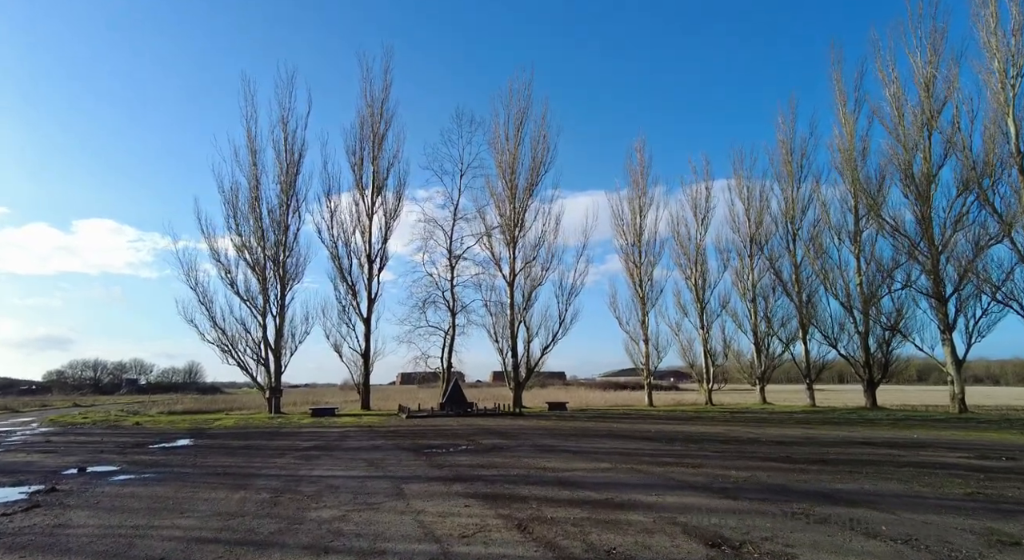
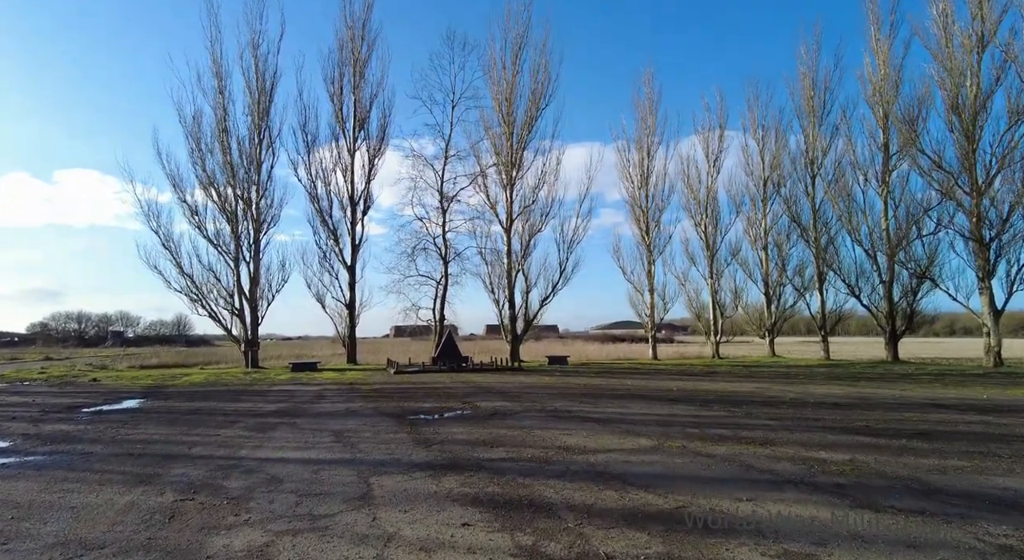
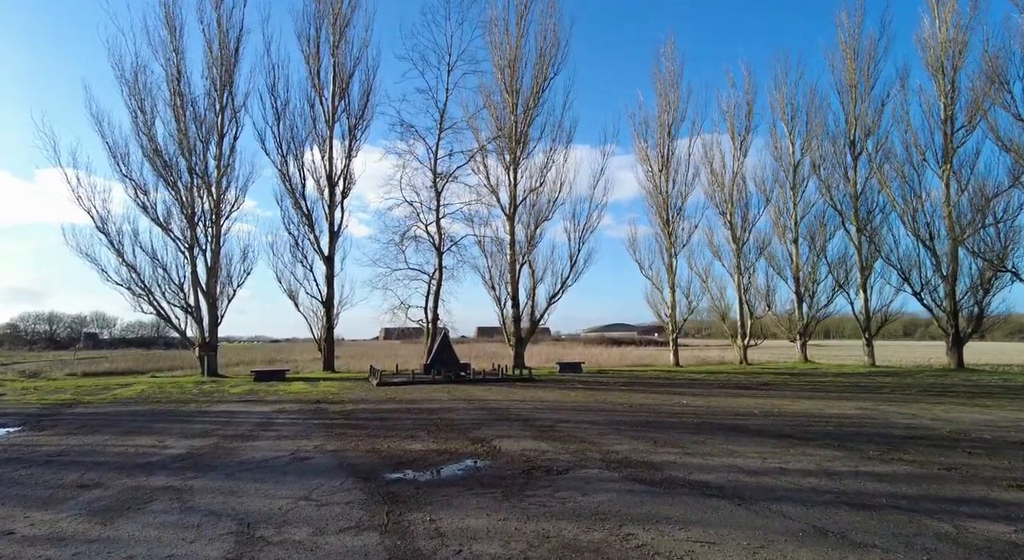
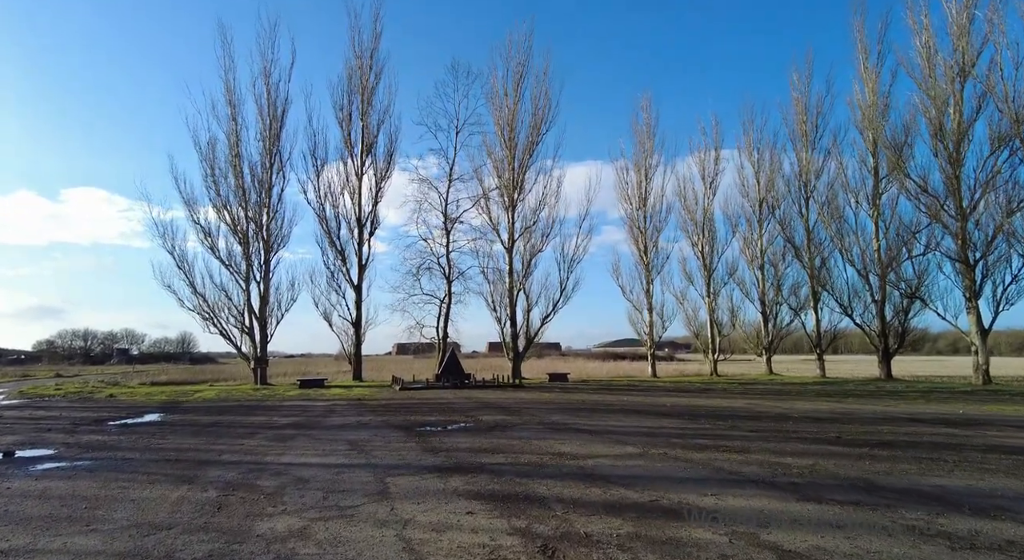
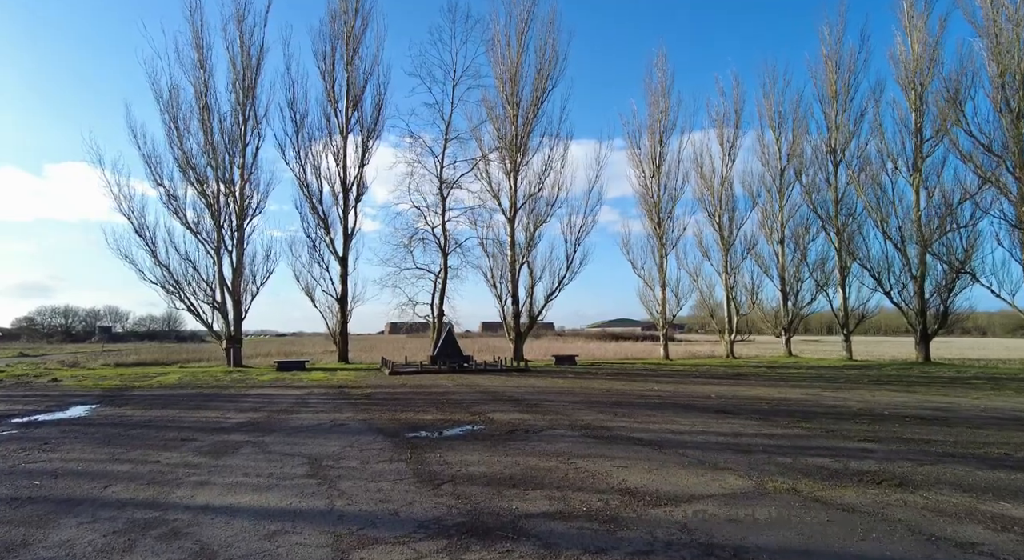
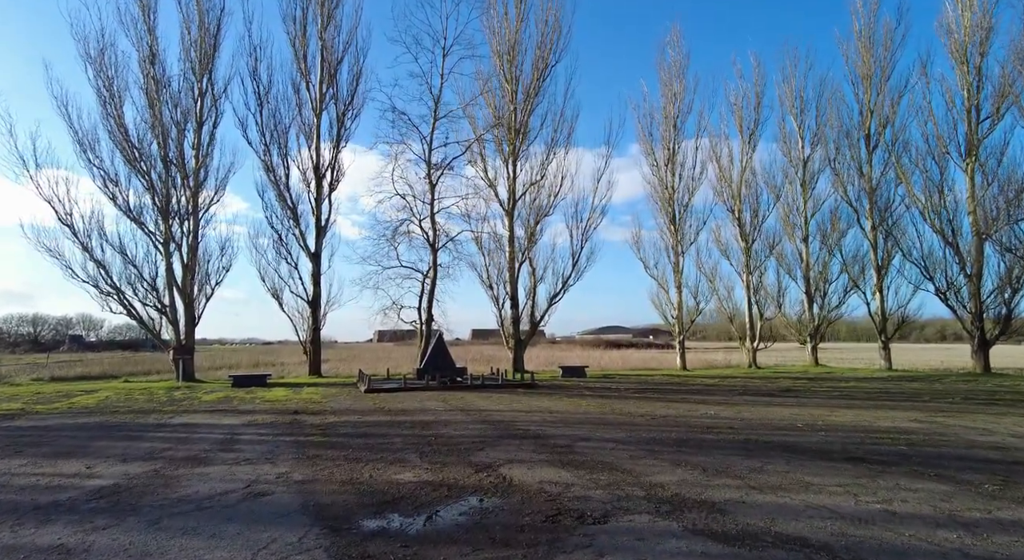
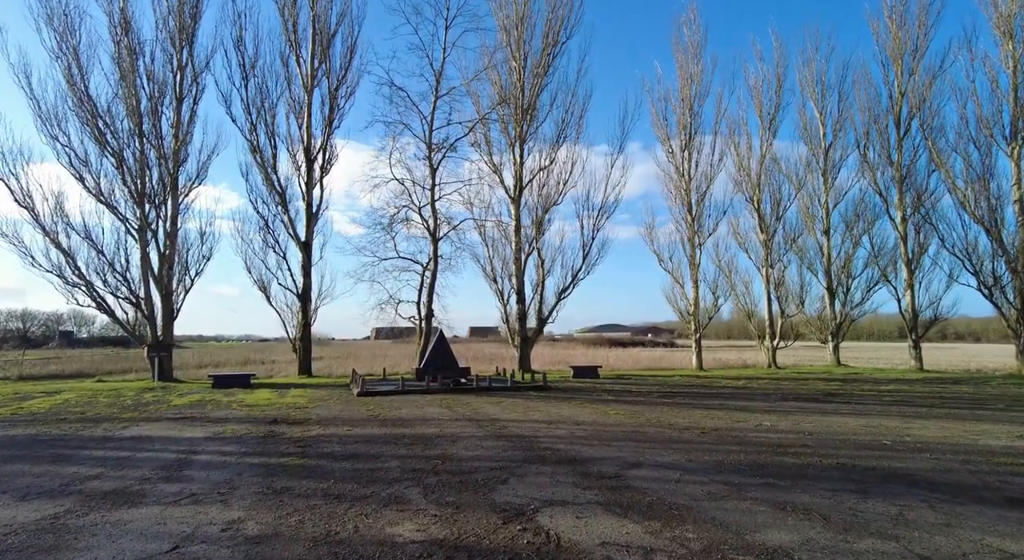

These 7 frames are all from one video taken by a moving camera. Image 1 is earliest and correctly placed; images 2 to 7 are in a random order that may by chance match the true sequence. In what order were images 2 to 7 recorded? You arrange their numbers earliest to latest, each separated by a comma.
4, 2, 5, 3, 6, 7
